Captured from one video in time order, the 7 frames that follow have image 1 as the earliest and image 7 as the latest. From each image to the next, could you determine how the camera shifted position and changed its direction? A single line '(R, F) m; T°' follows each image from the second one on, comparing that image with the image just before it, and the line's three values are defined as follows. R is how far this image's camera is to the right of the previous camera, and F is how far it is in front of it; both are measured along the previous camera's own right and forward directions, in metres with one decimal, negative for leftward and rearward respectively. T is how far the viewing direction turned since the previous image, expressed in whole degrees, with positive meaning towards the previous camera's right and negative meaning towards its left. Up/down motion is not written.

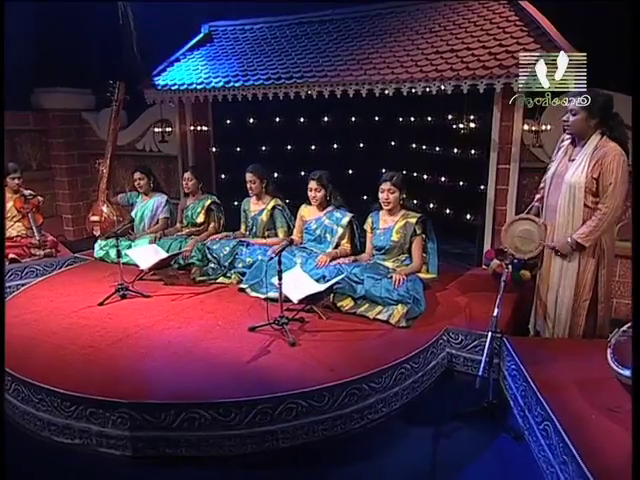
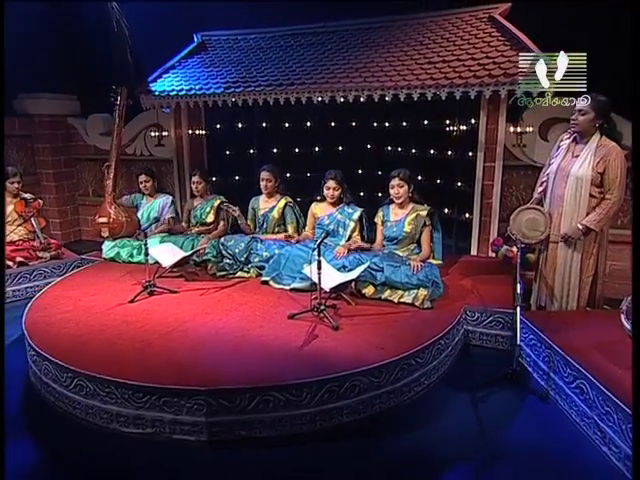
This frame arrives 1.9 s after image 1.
(-0.7, -0.3) m; +8°
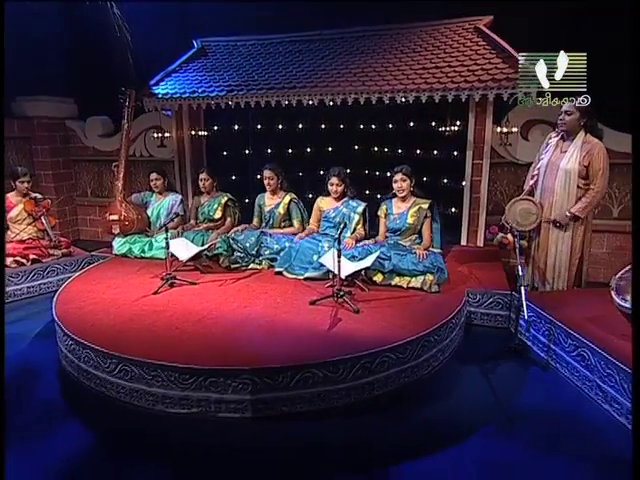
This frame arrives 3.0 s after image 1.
(-0.4, -0.3) m; +5°
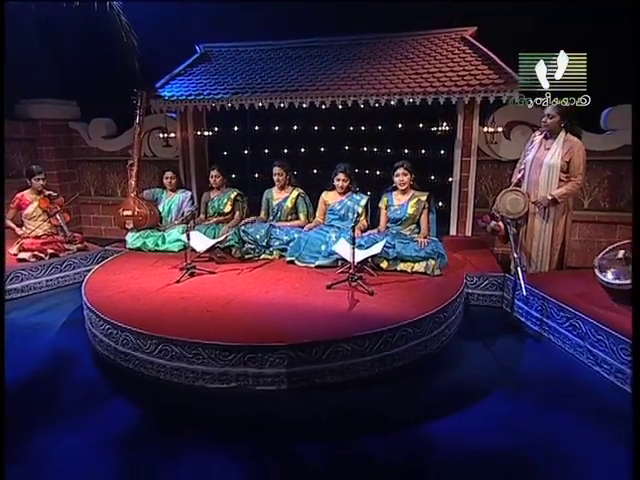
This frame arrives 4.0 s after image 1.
(-0.4, -0.3) m; +4°
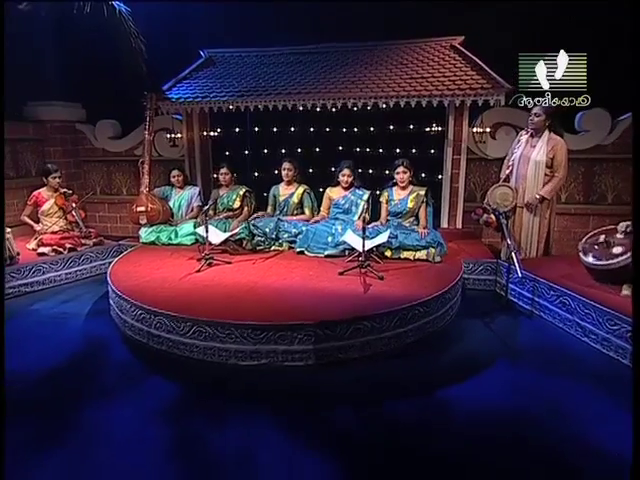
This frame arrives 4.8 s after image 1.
(-0.4, -0.4) m; +4°
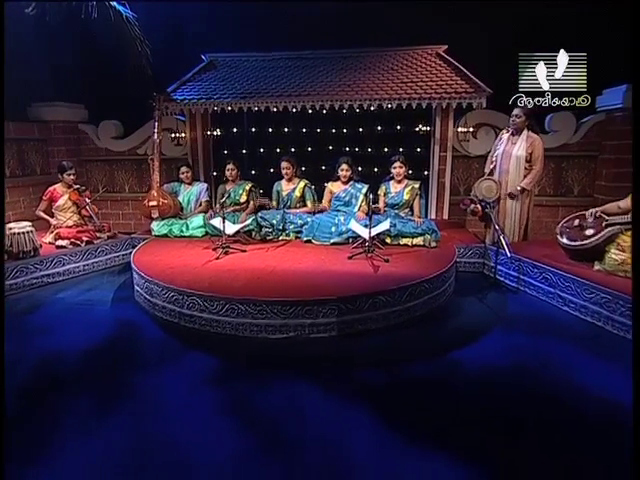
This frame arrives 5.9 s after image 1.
(-0.5, -0.4) m; +5°
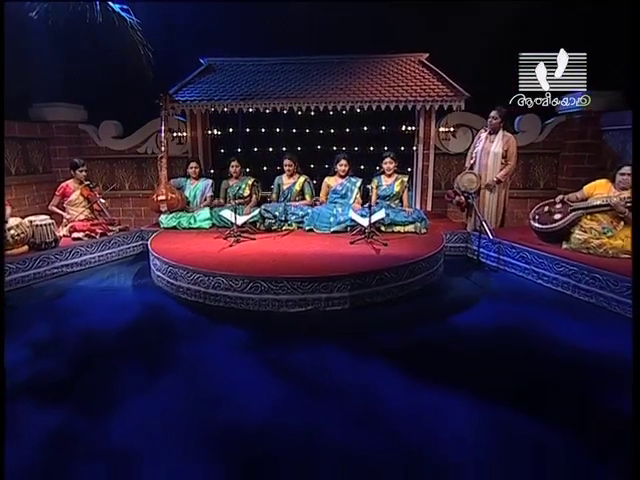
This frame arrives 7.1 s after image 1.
(-0.6, -0.4) m; +5°
